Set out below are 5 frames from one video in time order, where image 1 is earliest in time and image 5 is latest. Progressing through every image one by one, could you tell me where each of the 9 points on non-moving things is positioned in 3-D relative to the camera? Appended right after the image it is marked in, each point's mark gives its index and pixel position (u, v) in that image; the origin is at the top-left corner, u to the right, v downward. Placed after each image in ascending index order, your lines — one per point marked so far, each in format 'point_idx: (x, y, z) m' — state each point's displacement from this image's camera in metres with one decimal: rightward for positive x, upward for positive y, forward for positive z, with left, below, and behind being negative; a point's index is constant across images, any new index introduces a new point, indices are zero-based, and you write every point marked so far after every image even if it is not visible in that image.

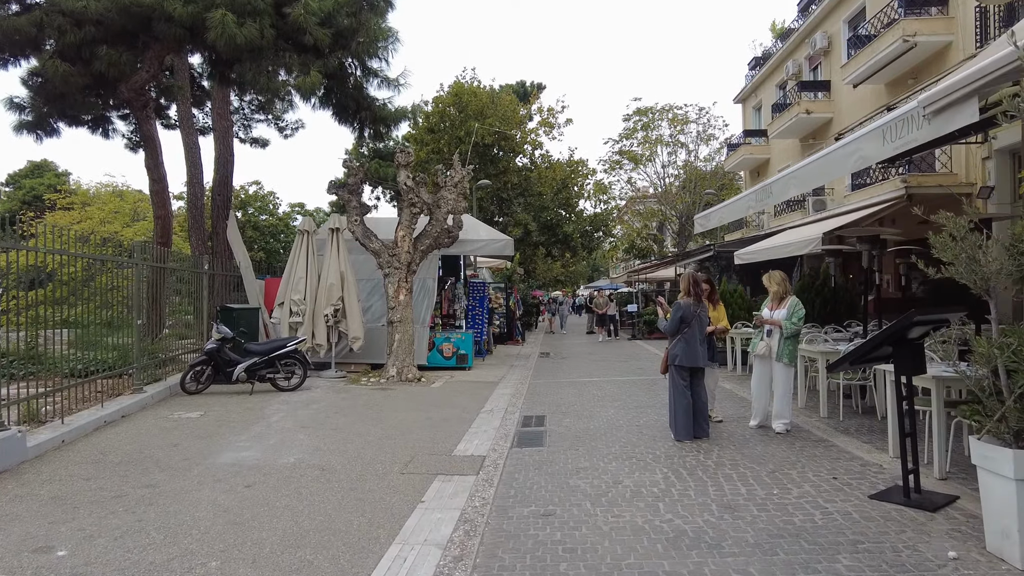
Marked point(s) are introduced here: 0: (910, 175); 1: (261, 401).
0: (+8.2, +2.3, +13.5) m
1: (-3.6, -1.6, +9.3) m
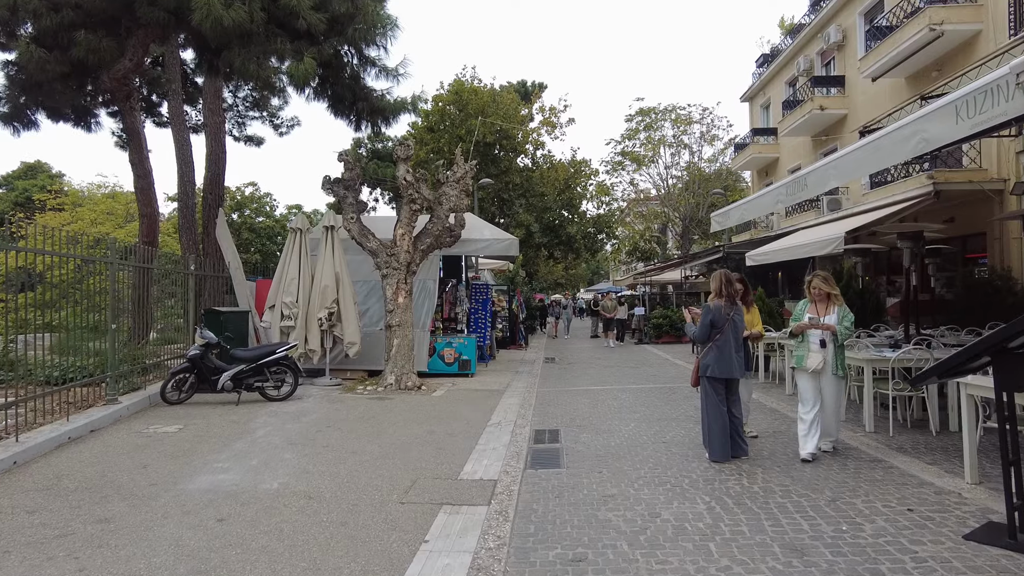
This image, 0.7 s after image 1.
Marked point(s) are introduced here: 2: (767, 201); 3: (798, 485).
0: (+8.3, +2.3, +12.8) m
1: (-3.5, -1.6, +8.5) m
2: (+3.4, +1.2, +8.7) m
3: (+2.1, -1.5, +4.8) m
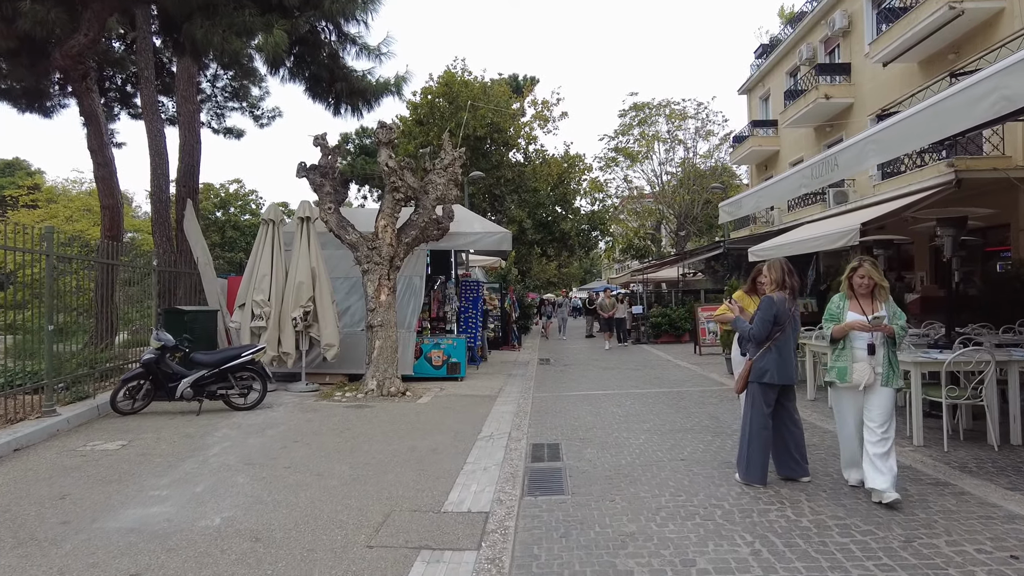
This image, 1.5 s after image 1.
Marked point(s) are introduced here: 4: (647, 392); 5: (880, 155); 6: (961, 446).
0: (+8.2, +2.4, +12.0) m
1: (-3.5, -1.6, +7.6) m
2: (+3.3, +1.3, +7.9) m
3: (+2.1, -1.4, +4.0) m
4: (+2.0, -1.5, +9.6) m
5: (+3.4, +1.2, +6.0) m
6: (+3.8, -1.3, +5.5) m
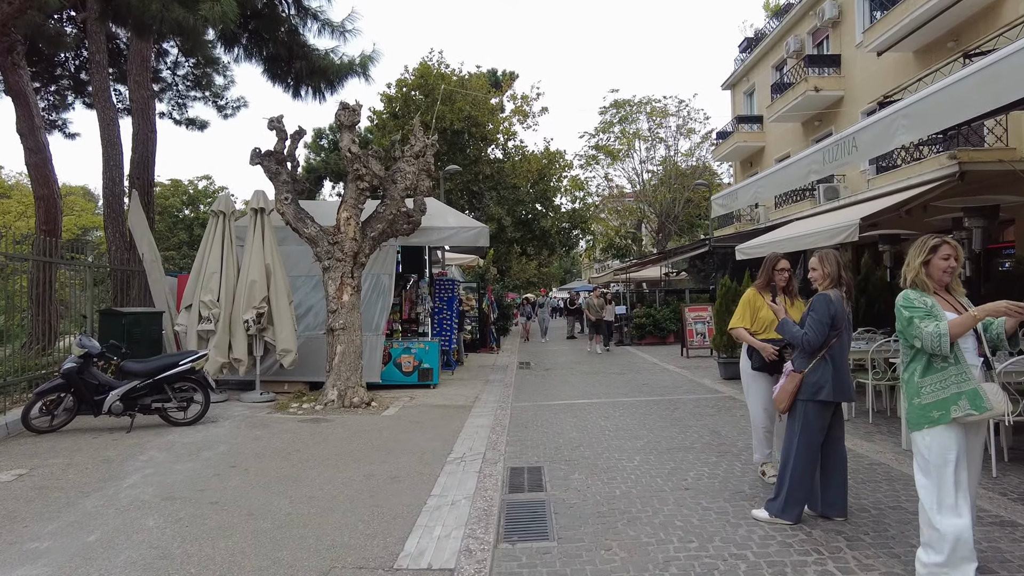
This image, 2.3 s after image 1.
0: (+7.8, +2.4, +11.4) m
1: (-3.8, -1.6, +6.6) m
2: (+3.1, +1.3, +7.1) m
3: (+1.9, -1.4, +3.1) m
4: (+1.7, -1.5, +8.8) m
5: (+3.2, +1.2, +5.2) m
6: (+3.6, -1.3, +4.7) m
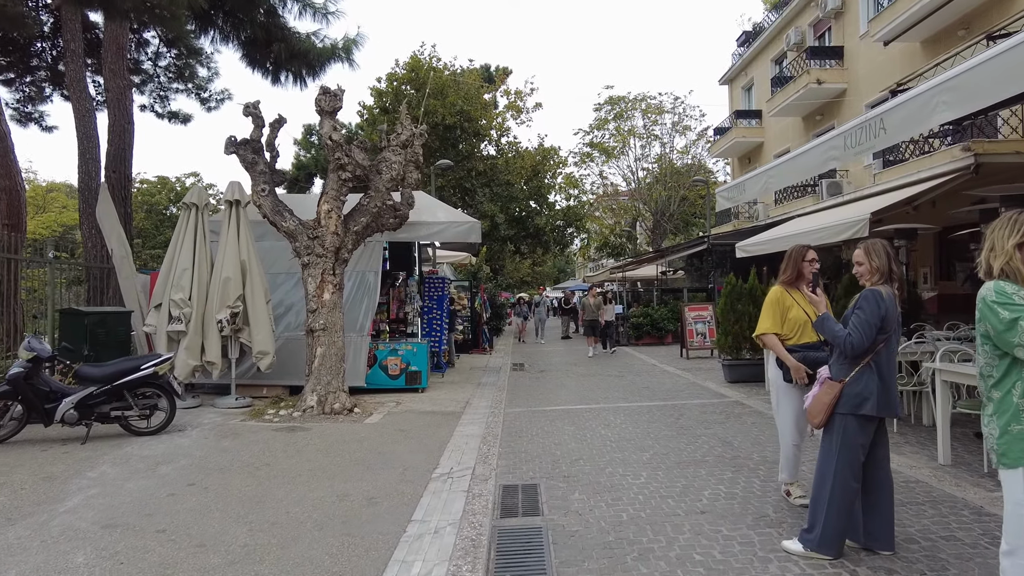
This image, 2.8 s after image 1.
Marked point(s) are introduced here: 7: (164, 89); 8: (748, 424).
0: (+7.7, +2.4, +10.9) m
1: (-3.8, -1.5, +6.0) m
2: (+3.0, +1.3, +6.5) m
3: (+1.9, -1.4, +2.6) m
4: (+1.6, -1.5, +8.2) m
5: (+3.1, +1.3, +4.7) m
6: (+3.5, -1.3, +4.2) m
7: (-10.6, +6.1, +19.8) m
8: (+2.5, -1.4, +6.8) m
